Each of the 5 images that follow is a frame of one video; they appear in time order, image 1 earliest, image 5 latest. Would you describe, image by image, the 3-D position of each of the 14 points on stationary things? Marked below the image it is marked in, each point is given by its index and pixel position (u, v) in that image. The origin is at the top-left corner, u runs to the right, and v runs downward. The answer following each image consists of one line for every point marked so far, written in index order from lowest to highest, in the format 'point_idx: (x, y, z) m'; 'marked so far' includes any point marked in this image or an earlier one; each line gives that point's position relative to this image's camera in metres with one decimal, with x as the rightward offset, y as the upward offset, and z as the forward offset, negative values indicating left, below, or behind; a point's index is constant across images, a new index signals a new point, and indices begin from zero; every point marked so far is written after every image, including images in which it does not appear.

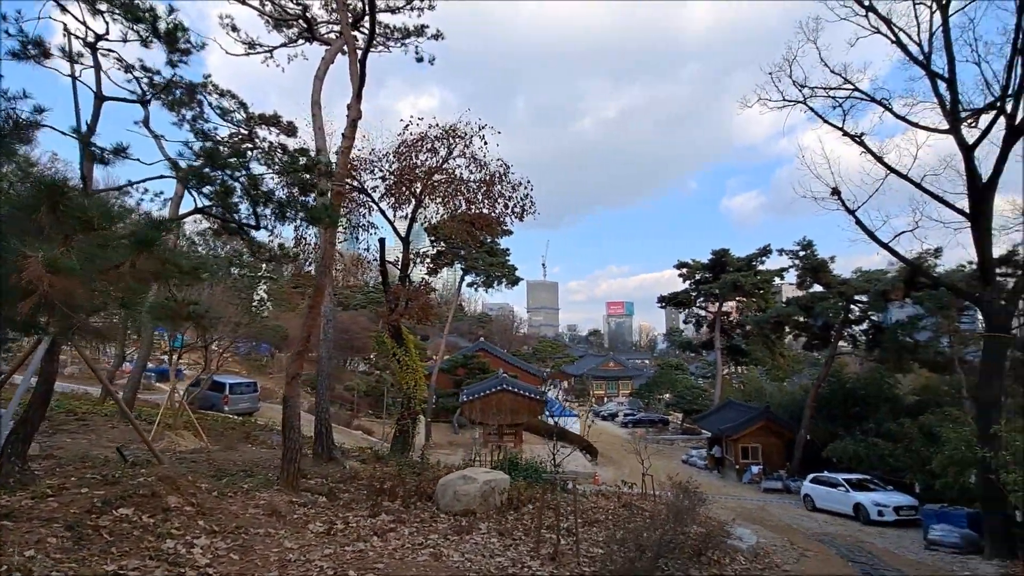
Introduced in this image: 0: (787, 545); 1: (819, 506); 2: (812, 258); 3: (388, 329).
0: (+4.6, -4.3, +8.4) m
1: (+9.0, -6.4, +14.6) m
2: (+10.6, +1.1, +17.7) m
3: (-3.5, -1.1, +13.8) m
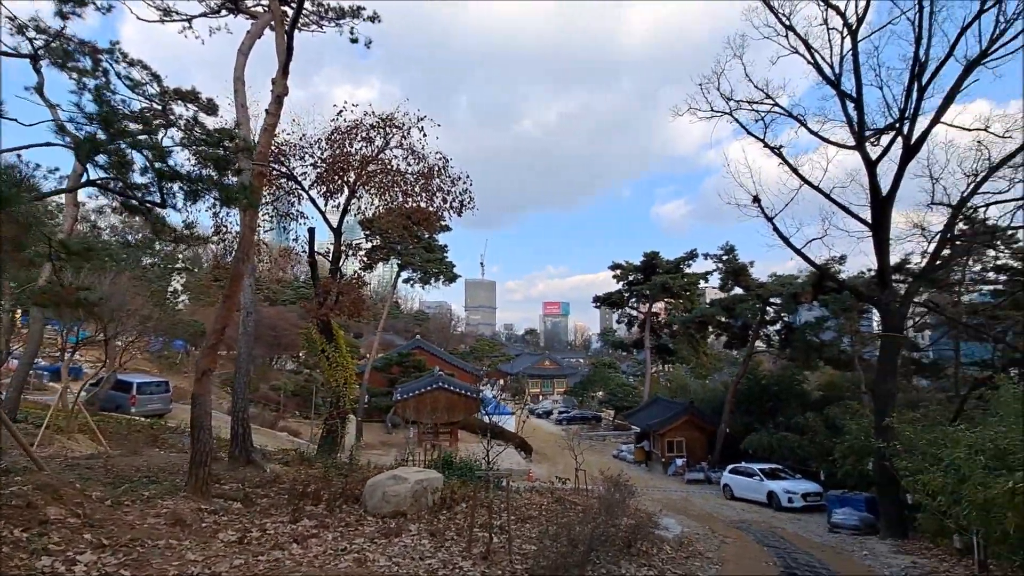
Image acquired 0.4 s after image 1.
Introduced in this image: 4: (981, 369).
0: (+3.5, -4.3, +8.7) m
1: (+7.0, -6.4, +15.4) m
2: (+8.3, +1.0, +18.8) m
3: (-5.2, -1.0, +13.1) m
4: (+12.1, -2.1, +12.8) m
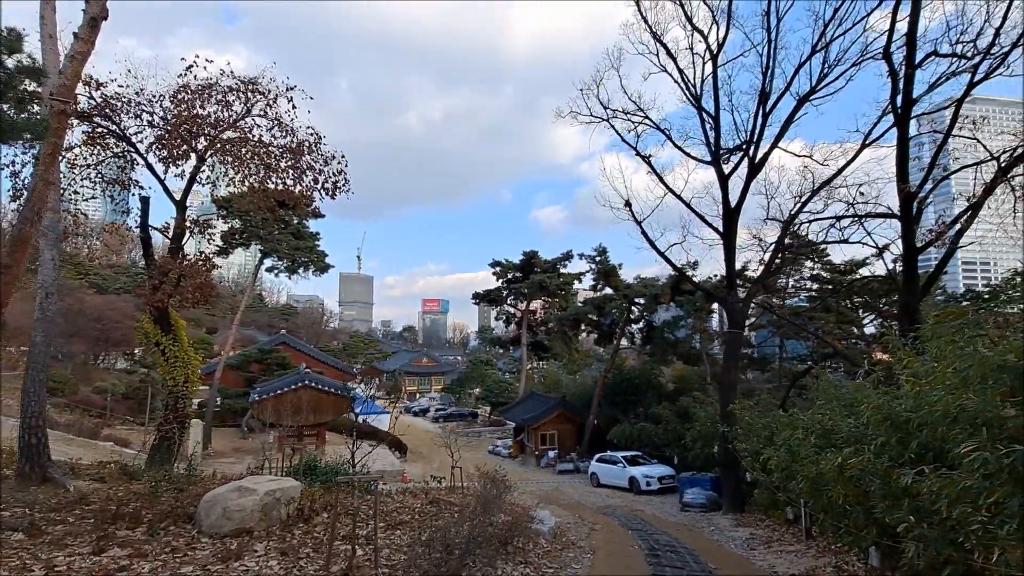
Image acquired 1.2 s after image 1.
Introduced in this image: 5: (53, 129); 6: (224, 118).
0: (+1.2, -4.3, +9.0) m
1: (+3.0, -6.4, +16.4) m
2: (+3.7, +1.0, +19.9) m
3: (-8.1, -0.6, +11.2) m
4: (+8.7, -2.2, +15.0) m
5: (-5.6, +1.9, +6.1) m
6: (-6.2, +3.6, +10.6) m
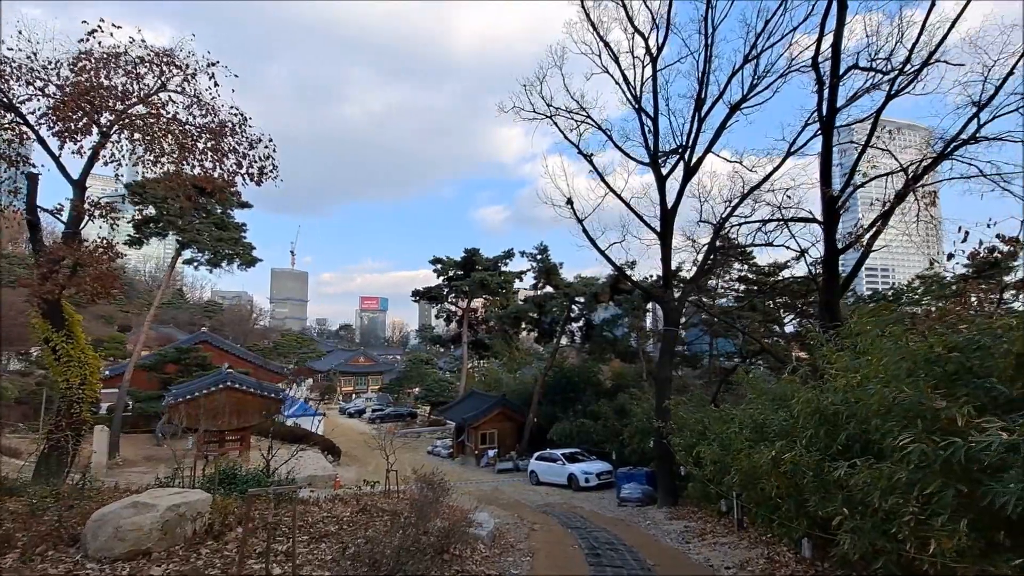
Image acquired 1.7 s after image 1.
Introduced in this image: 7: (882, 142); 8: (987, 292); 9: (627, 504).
0: (+0.1, -4.2, +8.9) m
1: (+1.0, -6.3, +16.4) m
2: (+1.4, +1.1, +20.0) m
3: (-9.4, -0.4, +10.0) m
4: (+6.8, -2.2, +15.7) m
5: (-6.2, +2.0, +5.1) m
6: (-7.3, +3.8, +9.6) m
7: (+6.9, +2.7, +9.2) m
8: (+5.6, -0.1, +5.9) m
9: (+2.6, -5.0, +11.4) m
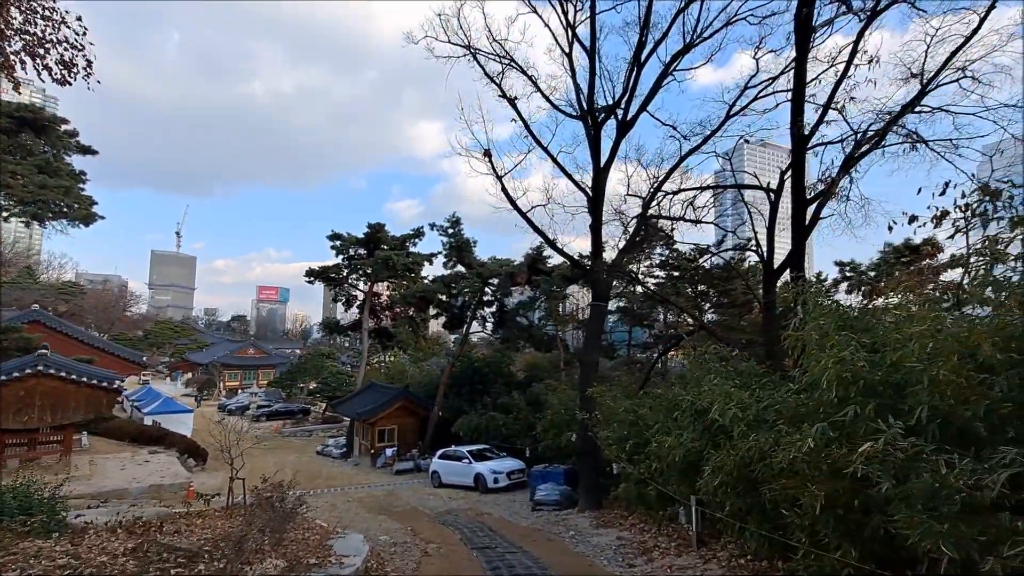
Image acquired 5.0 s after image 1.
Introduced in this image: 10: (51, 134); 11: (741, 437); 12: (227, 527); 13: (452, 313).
0: (-1.4, -3.5, +6.9) m
1: (-2.0, -5.6, +14.5) m
2: (-1.9, +1.8, +18.1) m
3: (-10.8, +0.6, +6.4) m
4: (+4.1, -1.7, +14.8) m
5: (-6.8, +2.9, +2.2) m
6: (-8.6, +4.7, +6.4) m
7: (+5.4, +3.1, +8.5) m
8: (+4.7, +0.4, +5.0) m
9: (+0.6, -4.4, +9.9) m
10: (-12.1, +4.1, +13.0) m
11: (+1.7, -1.2, +4.0) m
12: (-2.8, -2.4, +5.2) m
13: (-2.3, -0.9, +18.9) m
